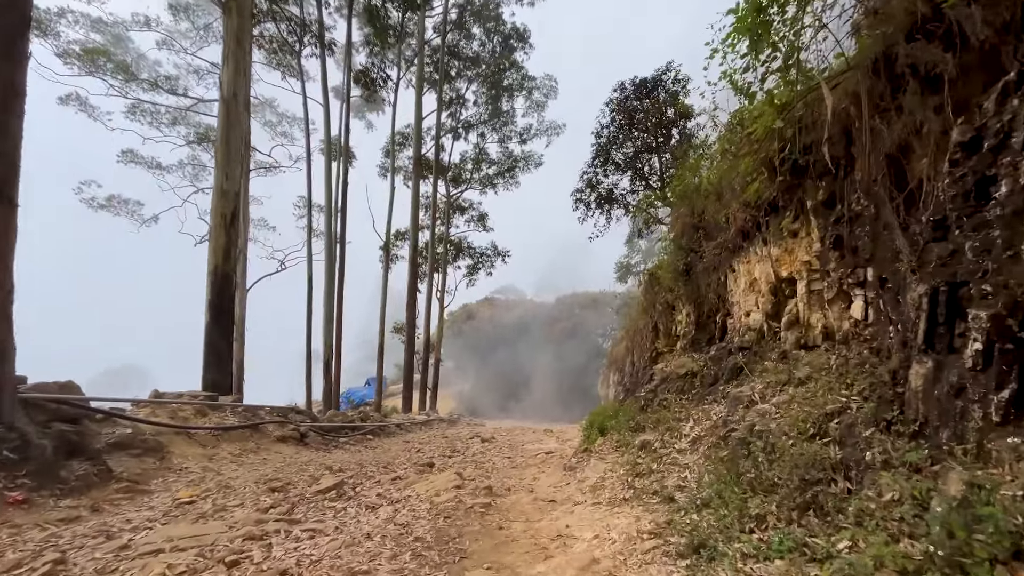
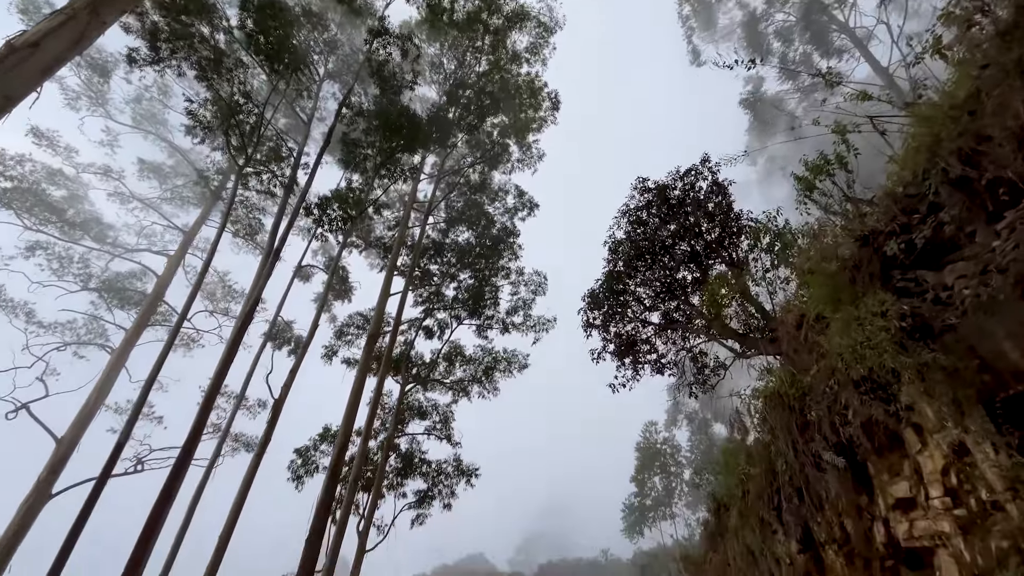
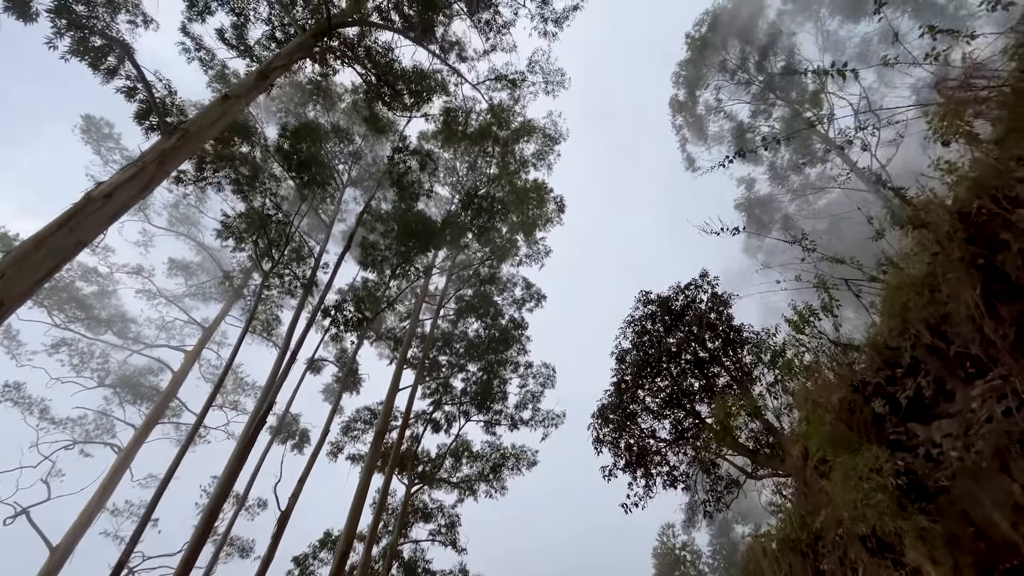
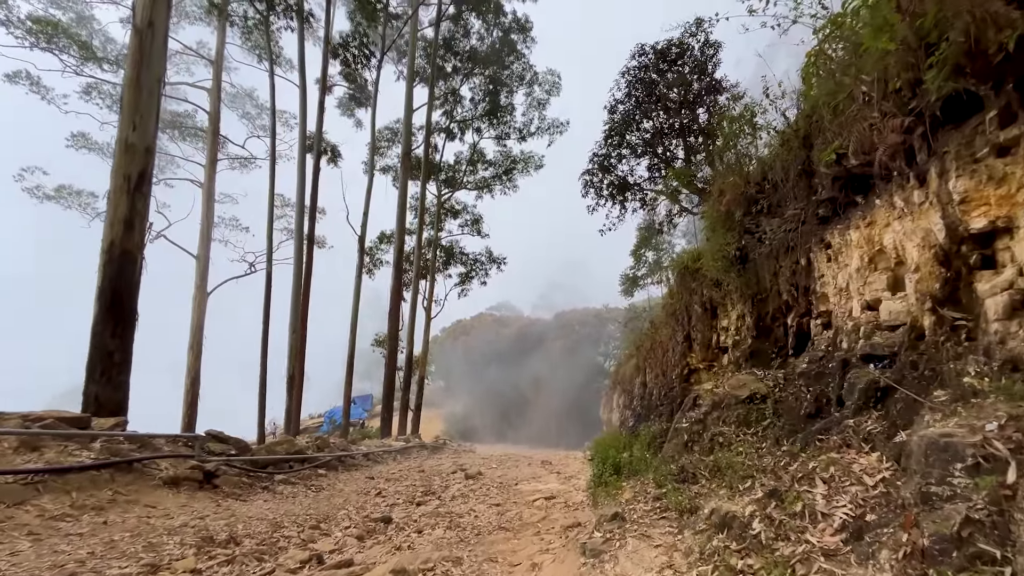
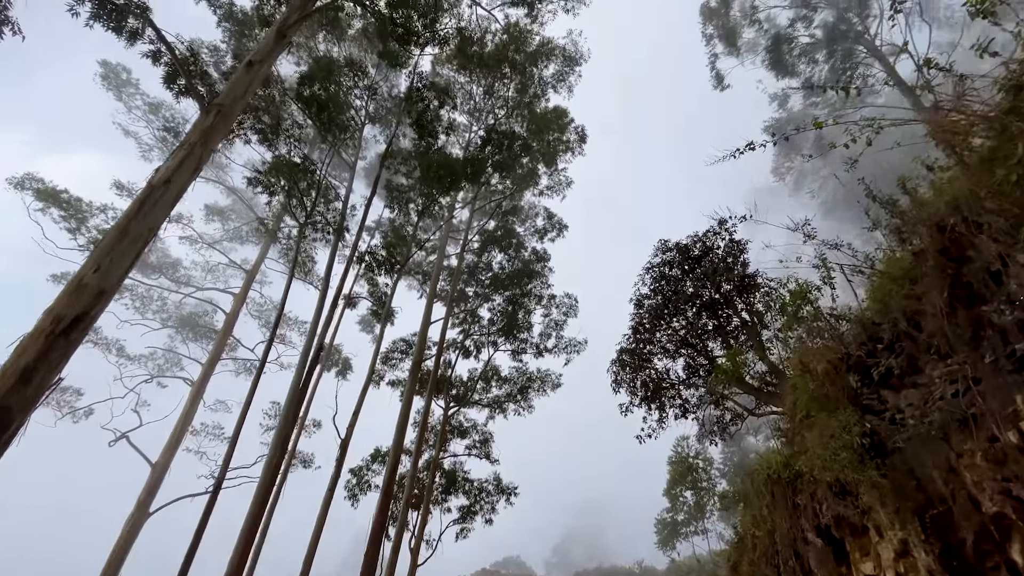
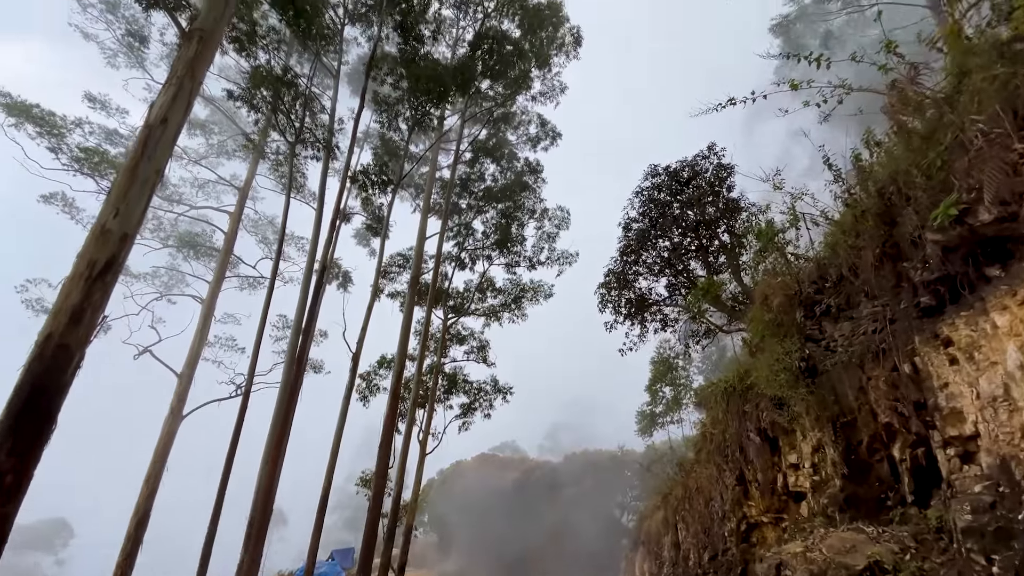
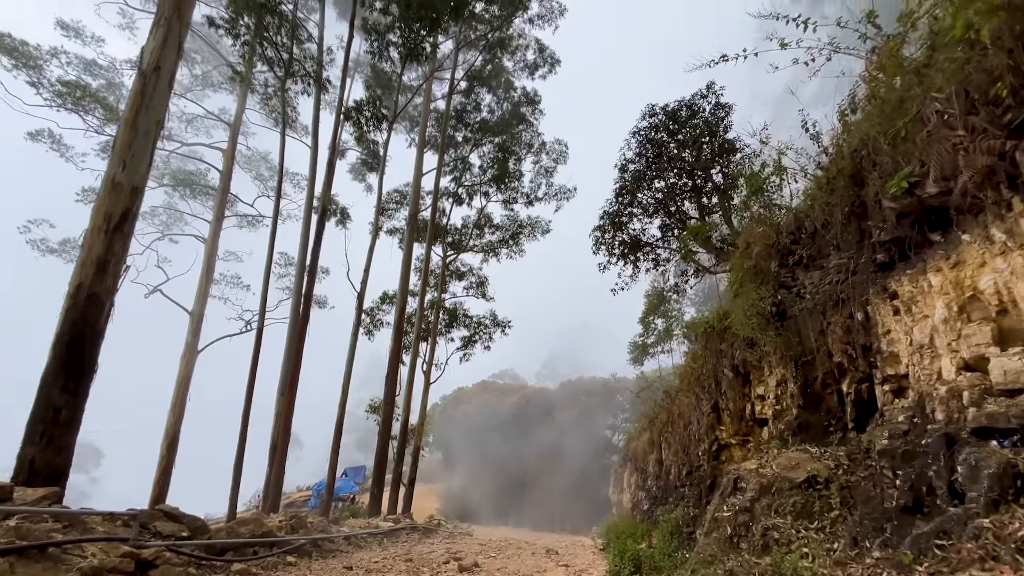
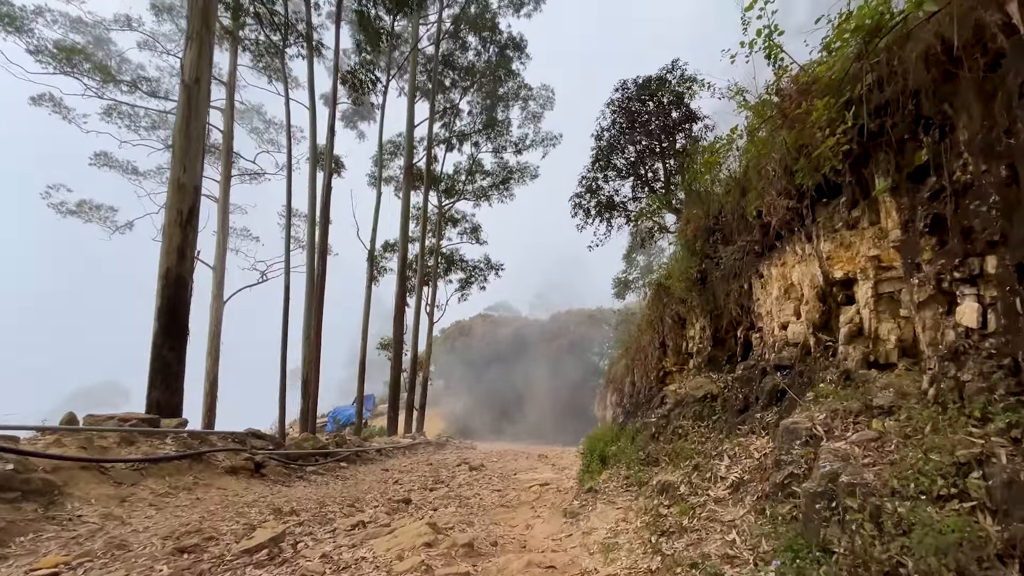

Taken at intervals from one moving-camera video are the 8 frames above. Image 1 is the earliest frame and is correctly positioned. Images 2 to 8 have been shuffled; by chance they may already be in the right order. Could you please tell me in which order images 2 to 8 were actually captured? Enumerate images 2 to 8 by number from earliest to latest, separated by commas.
8, 4, 7, 6, 5, 3, 2
